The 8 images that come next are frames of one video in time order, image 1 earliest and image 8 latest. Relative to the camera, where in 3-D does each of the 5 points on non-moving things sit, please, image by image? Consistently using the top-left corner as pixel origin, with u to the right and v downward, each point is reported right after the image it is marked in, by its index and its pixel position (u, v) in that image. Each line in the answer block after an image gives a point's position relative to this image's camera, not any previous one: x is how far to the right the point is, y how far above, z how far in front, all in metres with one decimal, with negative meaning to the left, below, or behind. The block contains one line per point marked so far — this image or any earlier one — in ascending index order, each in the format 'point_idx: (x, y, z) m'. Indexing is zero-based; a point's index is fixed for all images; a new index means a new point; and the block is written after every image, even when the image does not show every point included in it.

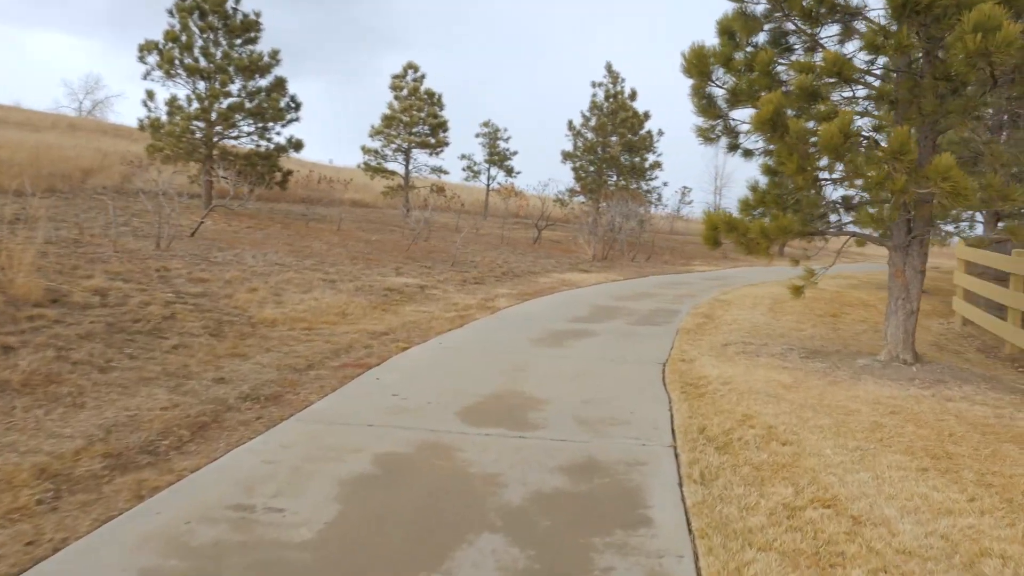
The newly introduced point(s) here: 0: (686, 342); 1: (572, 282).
0: (+1.4, -0.4, +7.4) m
1: (+0.9, +0.1, +13.4) m
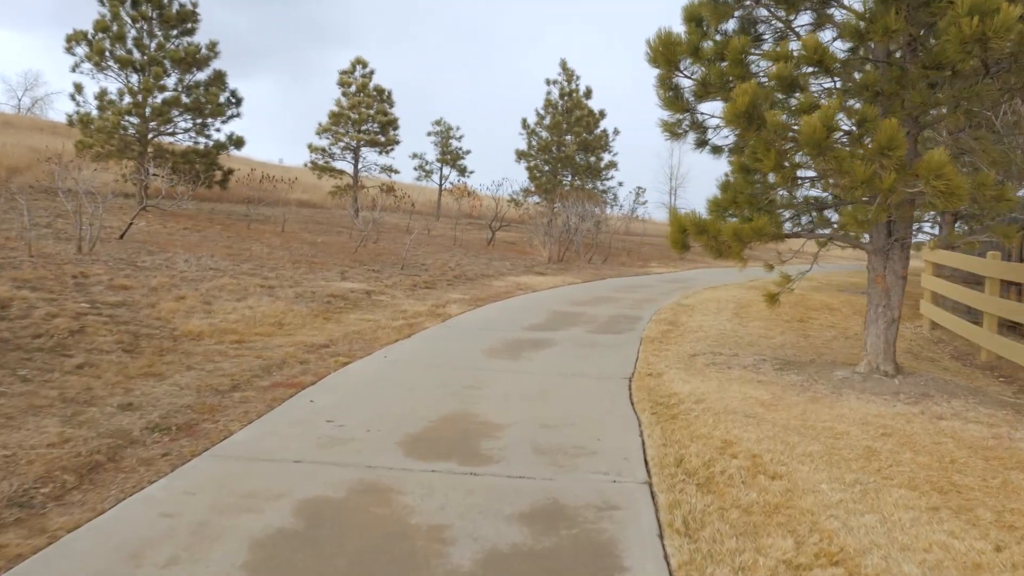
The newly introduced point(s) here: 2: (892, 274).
0: (+1.0, -0.5, +6.9) m
1: (+0.2, 0.0, +12.8) m
2: (+2.5, +0.1, +6.1) m
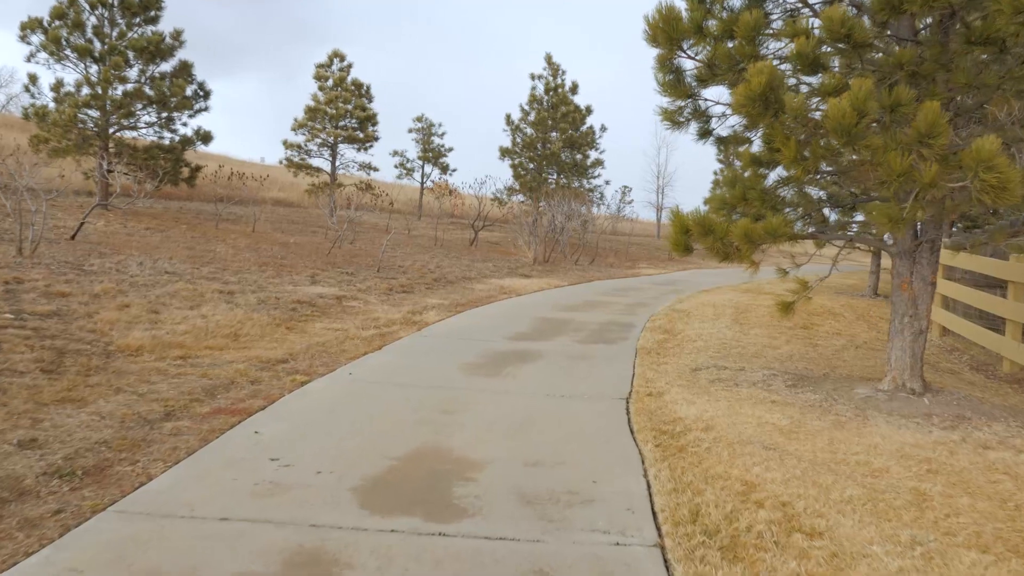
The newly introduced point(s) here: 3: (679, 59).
0: (+0.9, -0.5, +6.2) m
1: (0.0, 0.0, +12.1) m
2: (+2.4, 0.0, +5.4) m
3: (+1.0, +1.4, +5.7) m
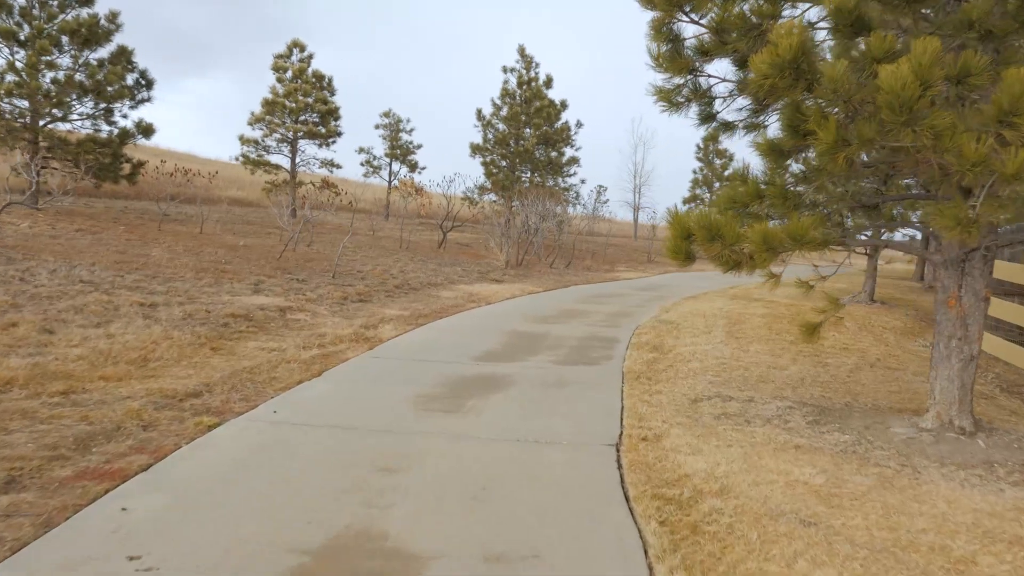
0: (+0.7, -0.6, +5.2) m
1: (-0.4, -0.1, +11.1) m
2: (+2.2, 0.0, +4.4) m
3: (+0.8, +1.3, +4.6) m
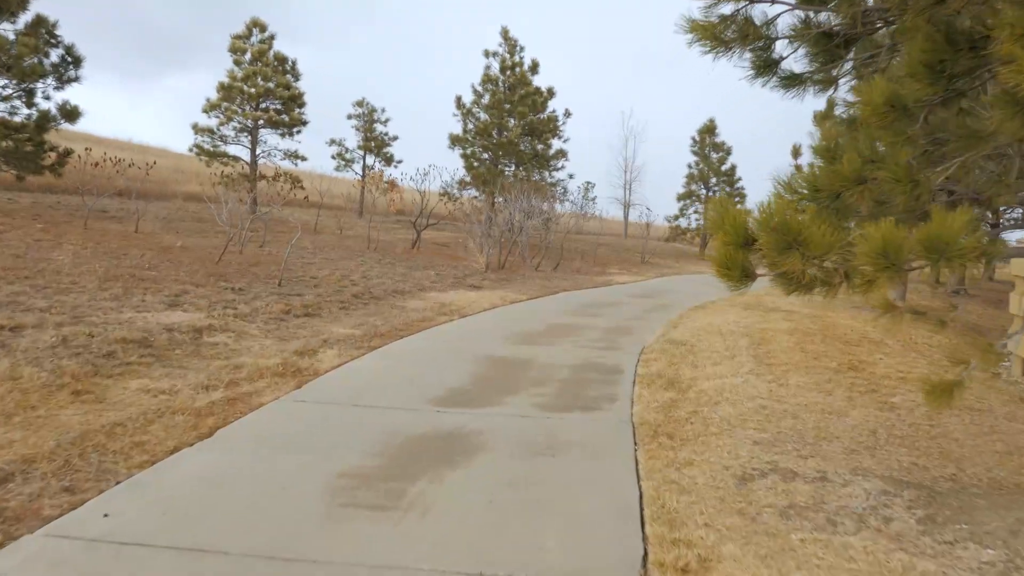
0: (+0.6, -0.7, +3.6) m
1: (-0.6, -0.2, +9.4) m
2: (+2.1, -0.1, +2.9) m
3: (+0.7, +1.2, +3.0) m
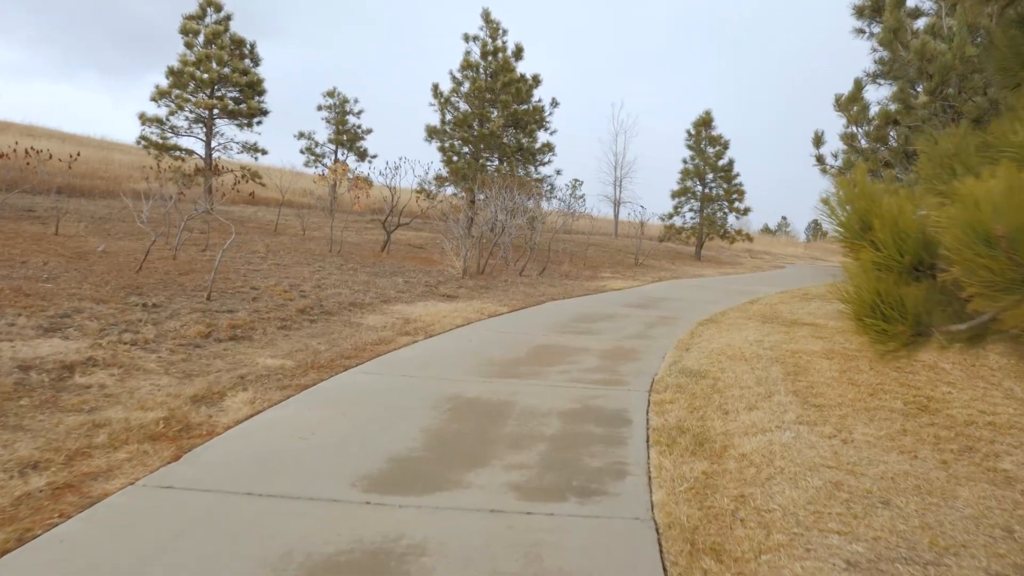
0: (+0.5, -0.8, +2.1) m
1: (-0.8, -0.3, +7.9) m
2: (+2.0, -0.3, +1.4) m
3: (+0.6, +1.1, +1.5) m
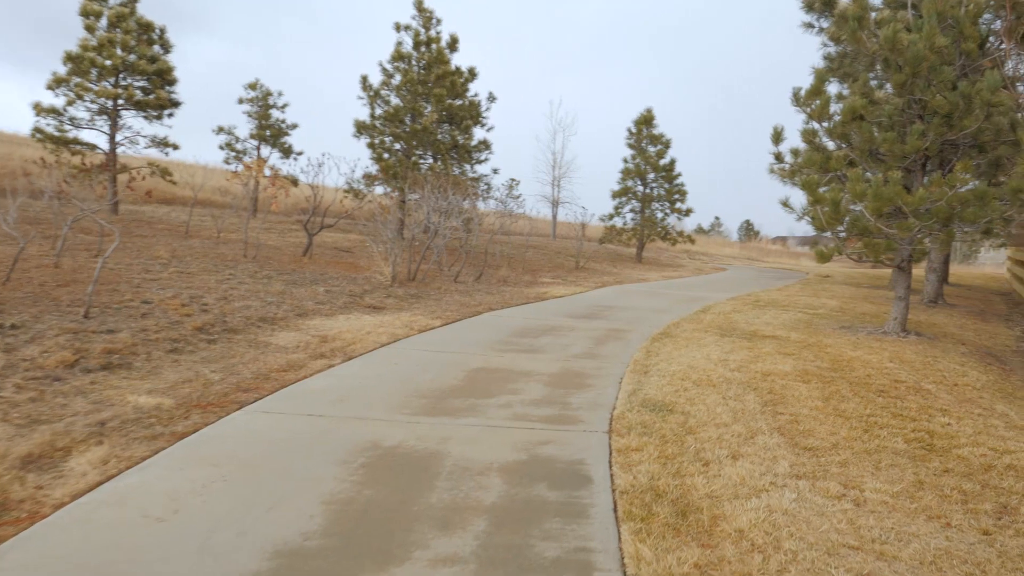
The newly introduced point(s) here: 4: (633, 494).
0: (+0.4, -0.9, +1.2) m
1: (-1.3, -0.4, +6.9) m
2: (+1.9, -0.3, +0.6) m
3: (+0.5, +1.0, +0.6) m
4: (+0.4, -0.7, +3.4) m
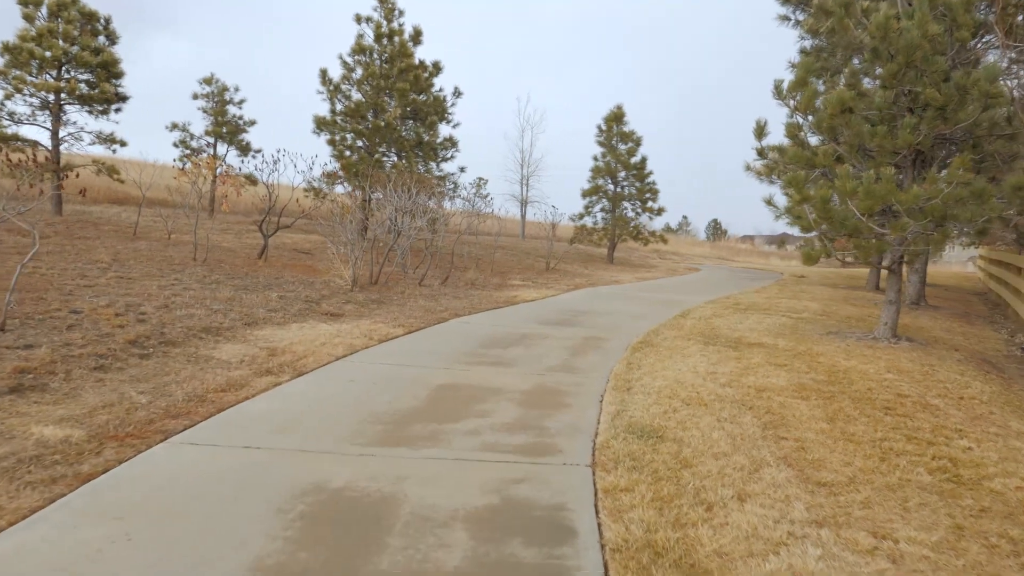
0: (+0.4, -1.0, +0.6) m
1: (-1.5, -0.5, +6.3) m
2: (+1.9, -0.4, +0.1) m
3: (+0.5, +0.9, 0.0) m
4: (+0.3, -0.8, +2.8) m
